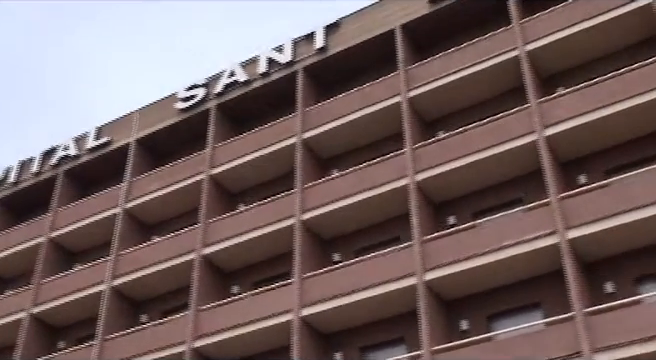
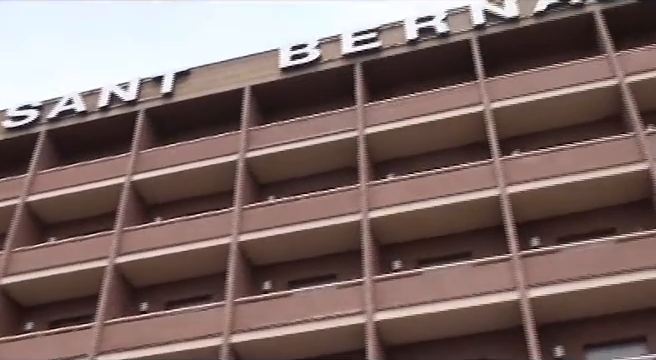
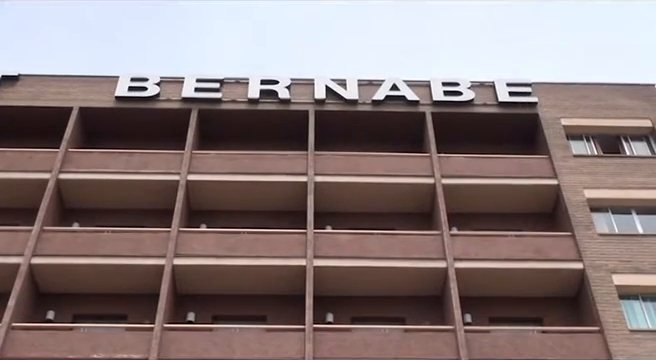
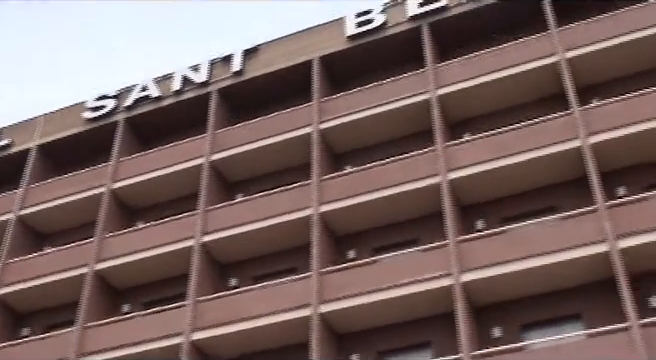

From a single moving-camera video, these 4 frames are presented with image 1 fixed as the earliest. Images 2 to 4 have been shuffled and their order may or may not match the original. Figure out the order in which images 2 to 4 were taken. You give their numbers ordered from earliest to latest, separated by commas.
4, 2, 3
